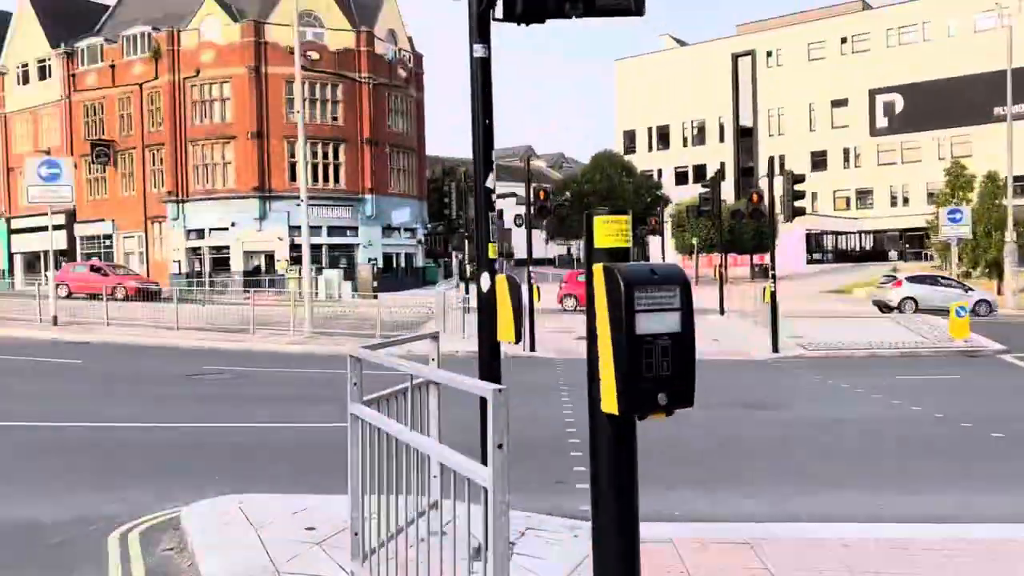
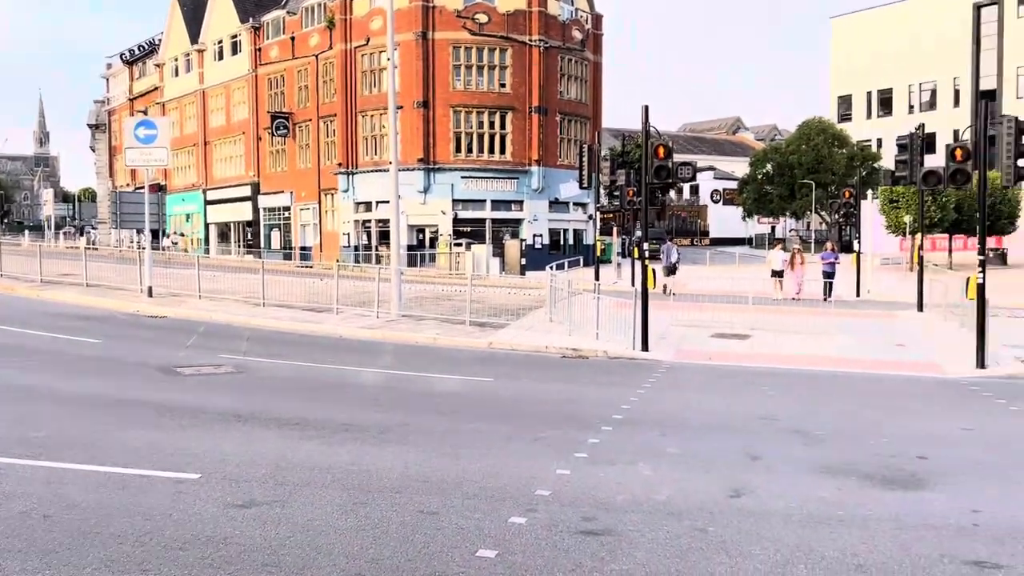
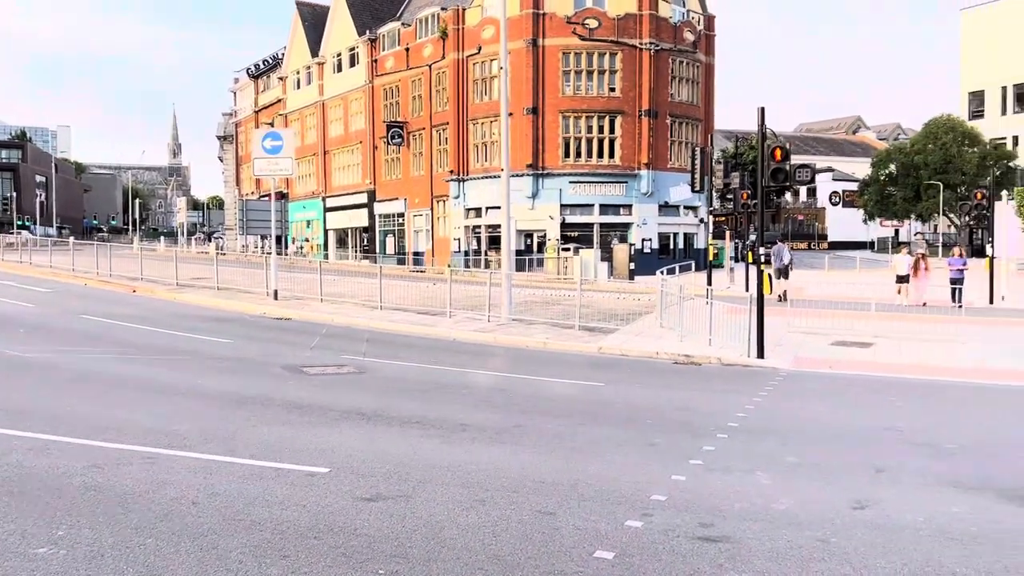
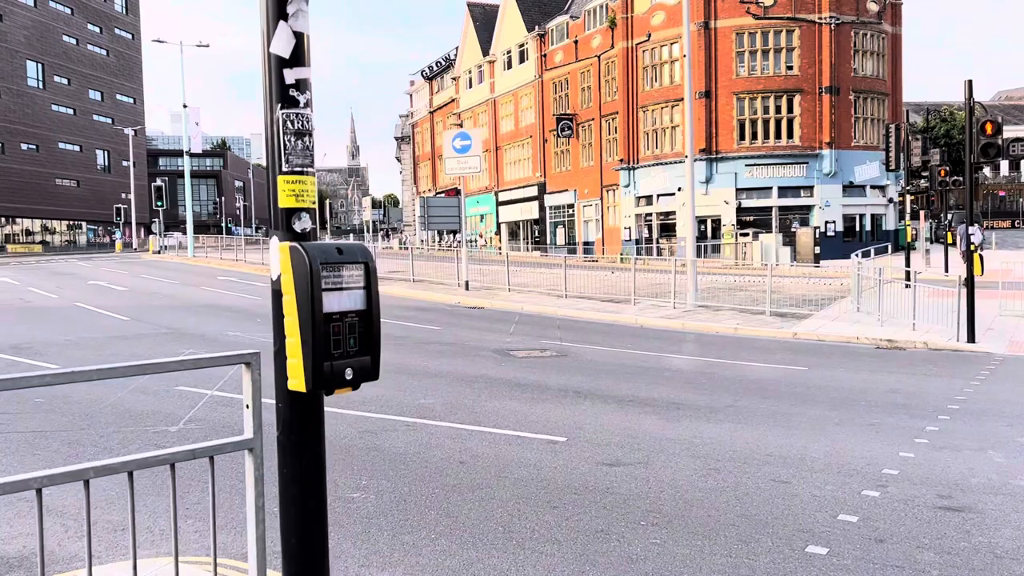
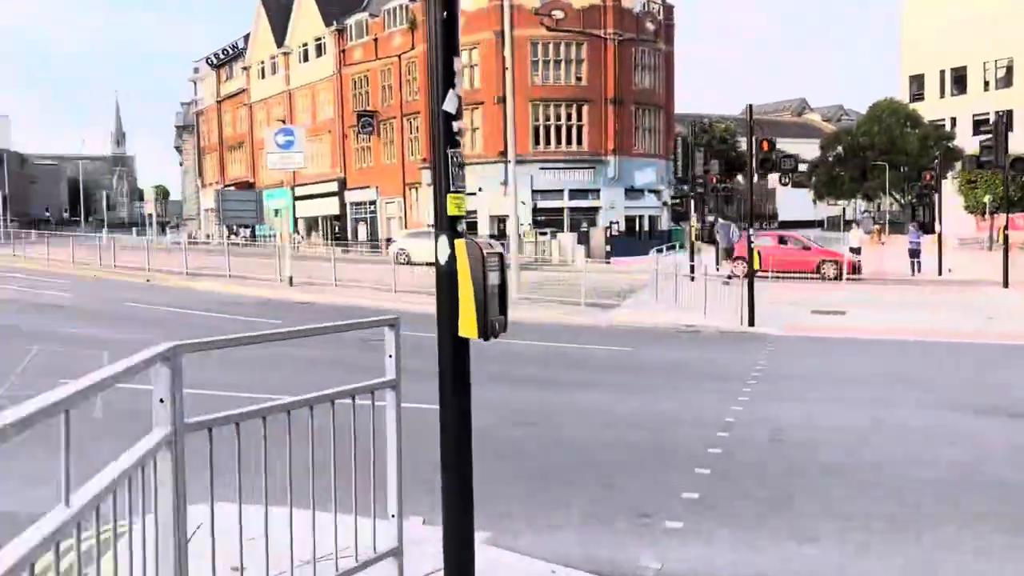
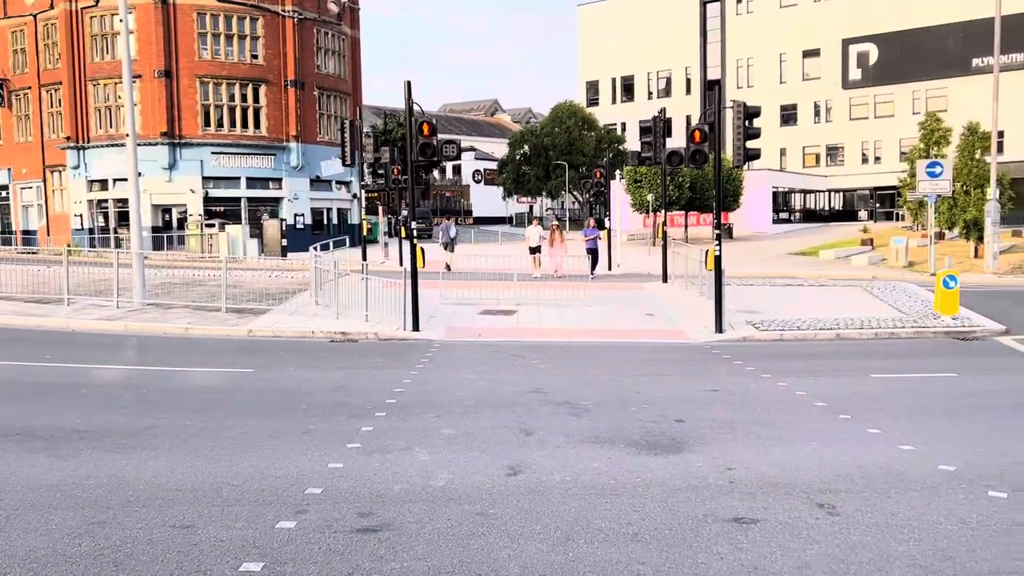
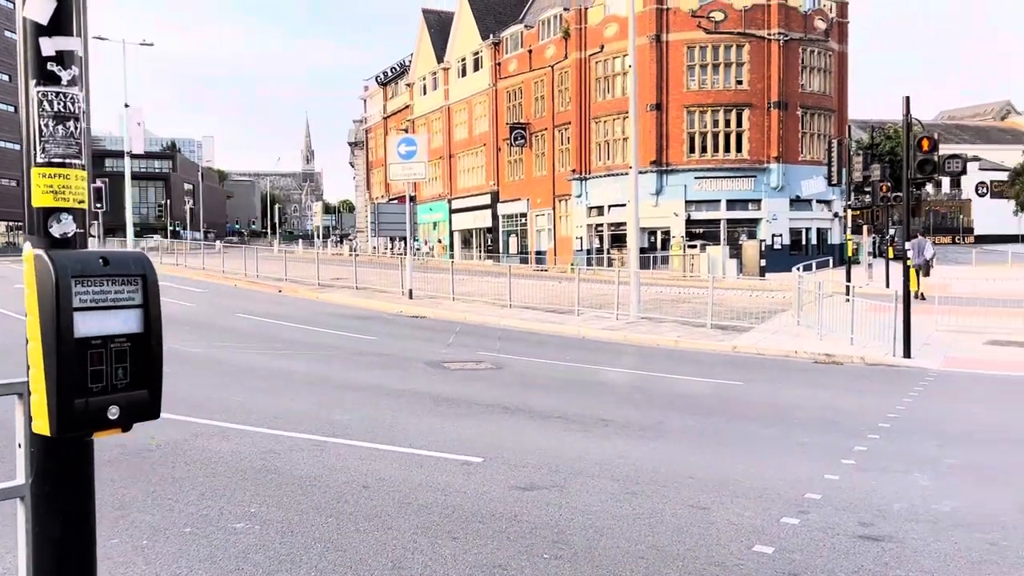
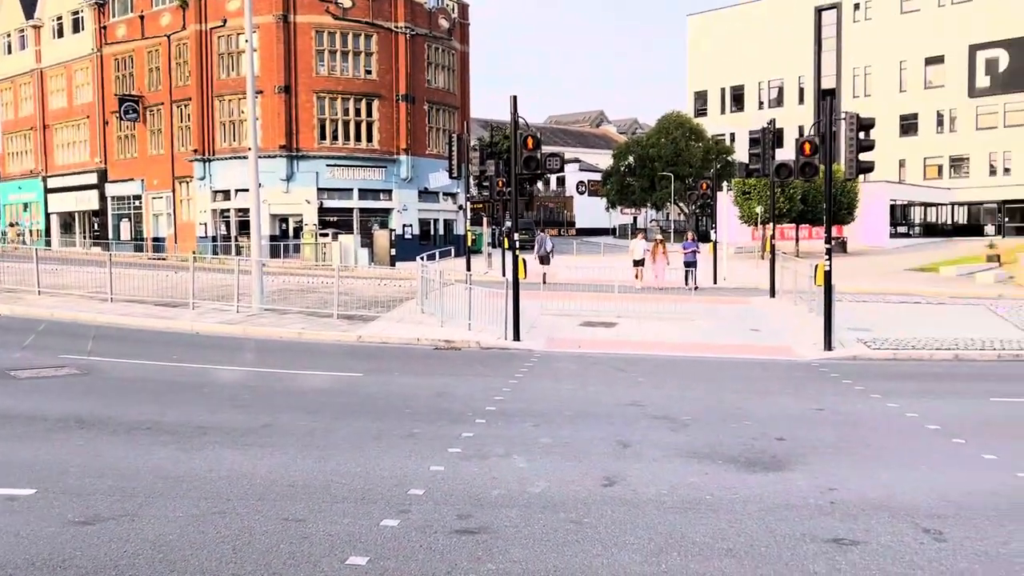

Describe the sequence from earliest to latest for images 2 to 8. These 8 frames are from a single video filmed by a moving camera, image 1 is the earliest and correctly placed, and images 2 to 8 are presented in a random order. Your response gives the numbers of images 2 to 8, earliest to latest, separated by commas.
5, 4, 7, 3, 2, 8, 6
